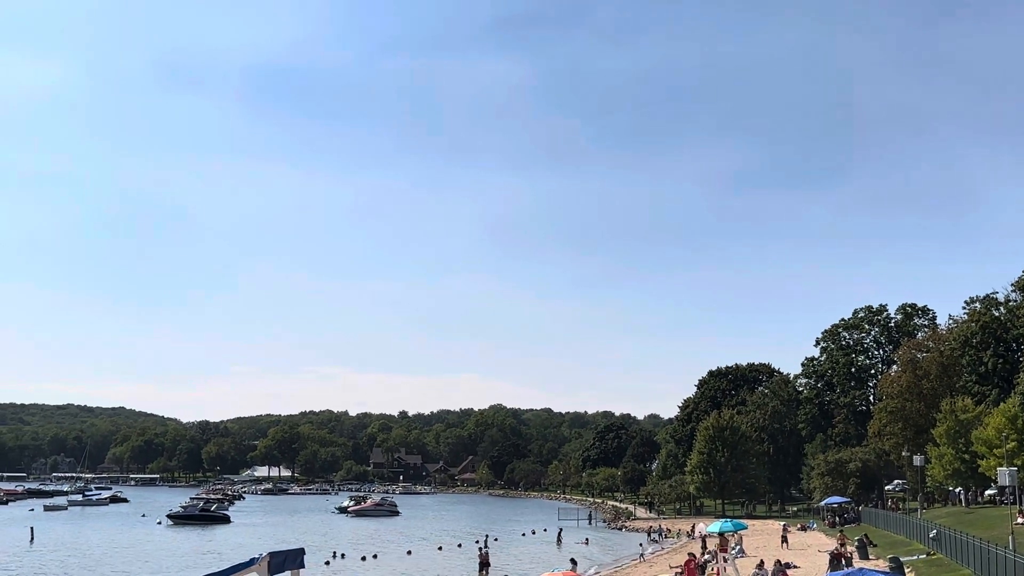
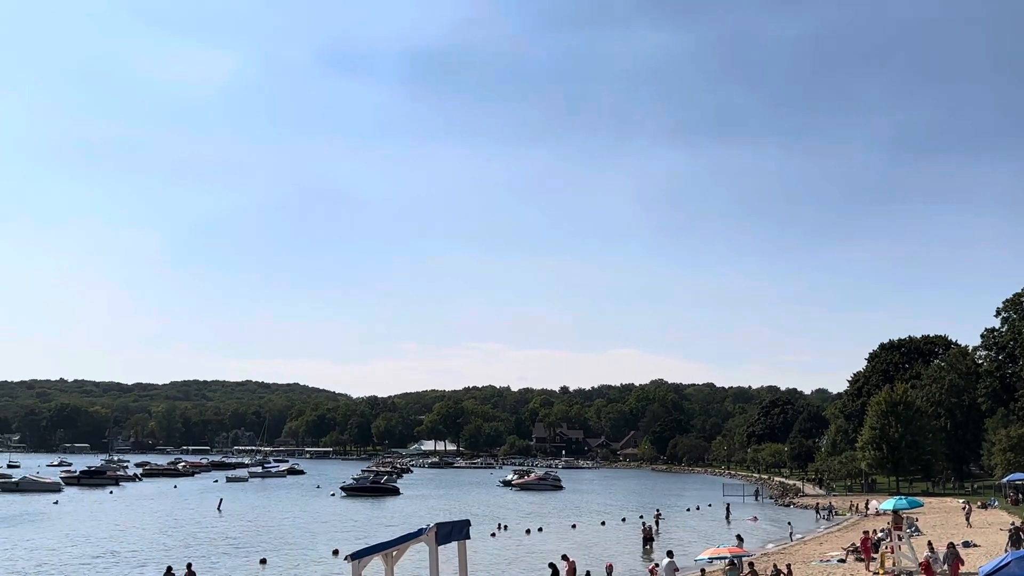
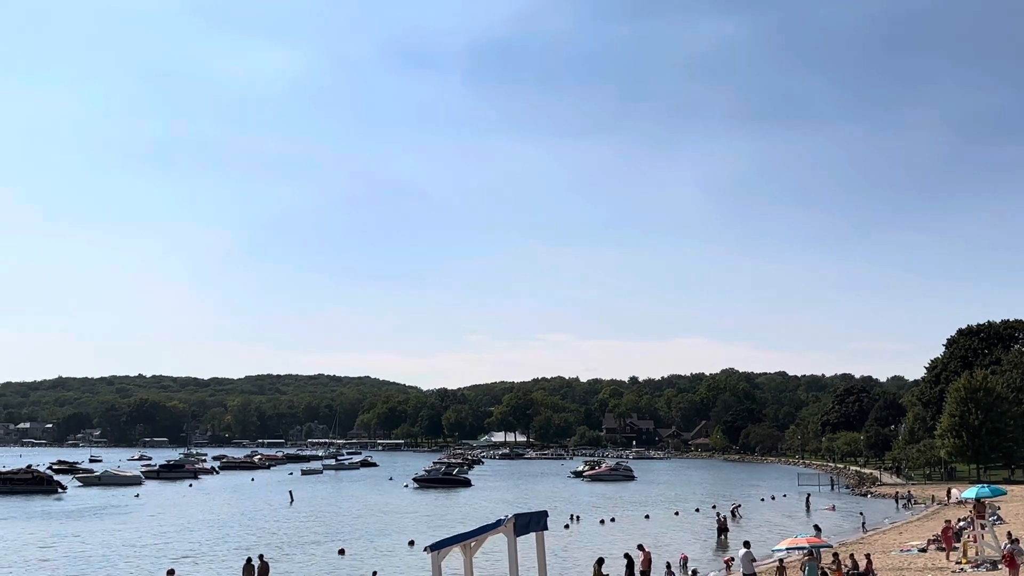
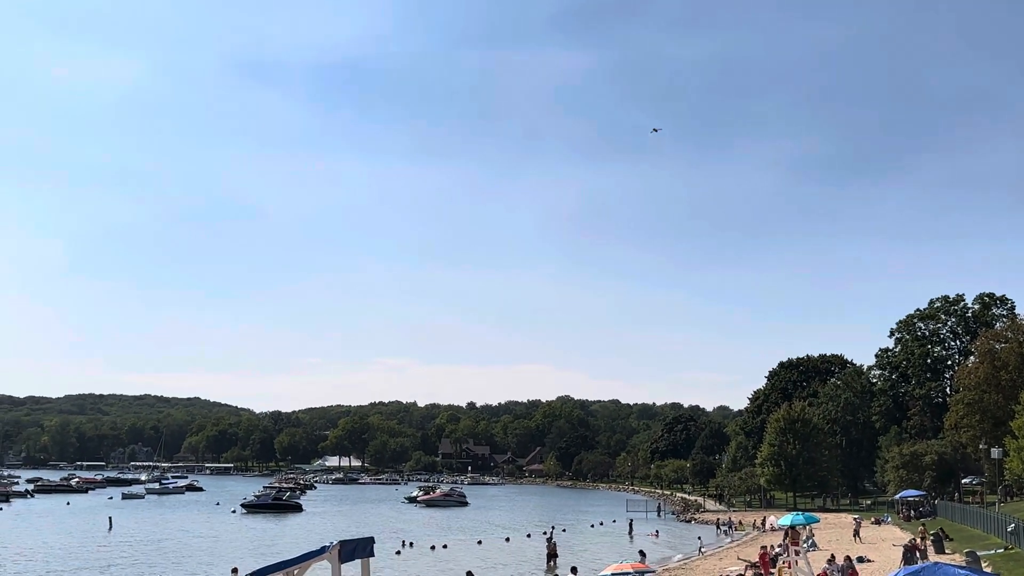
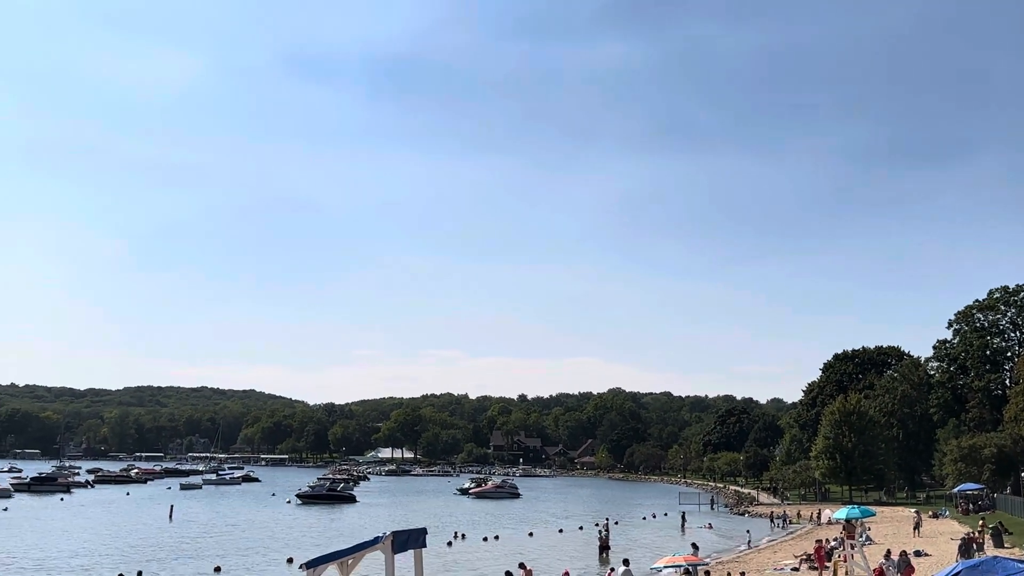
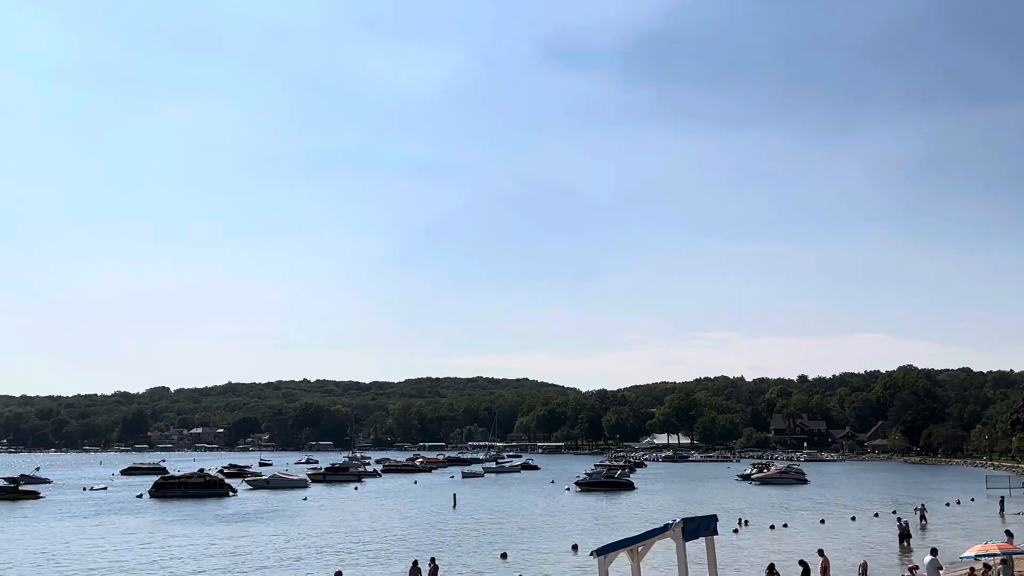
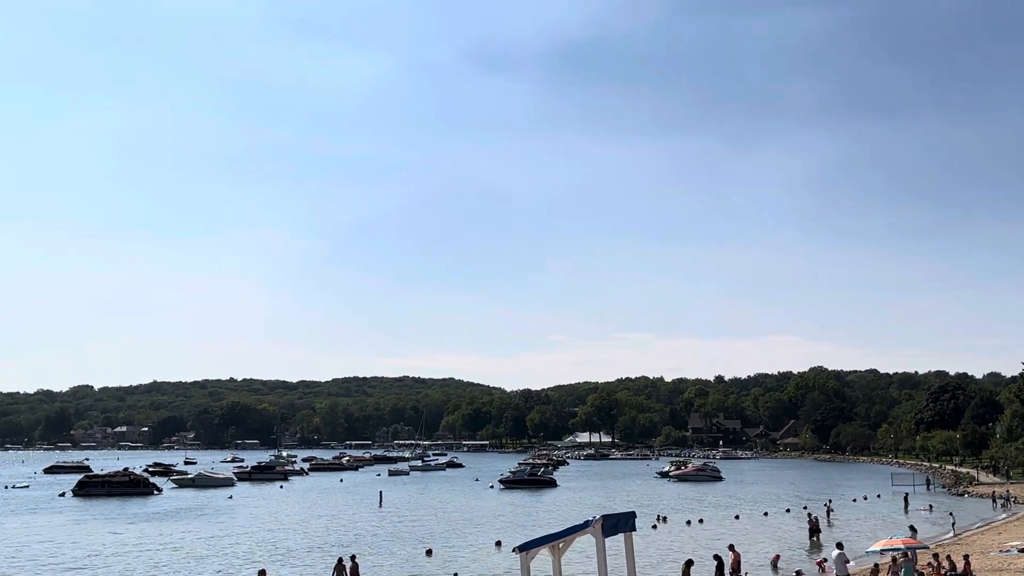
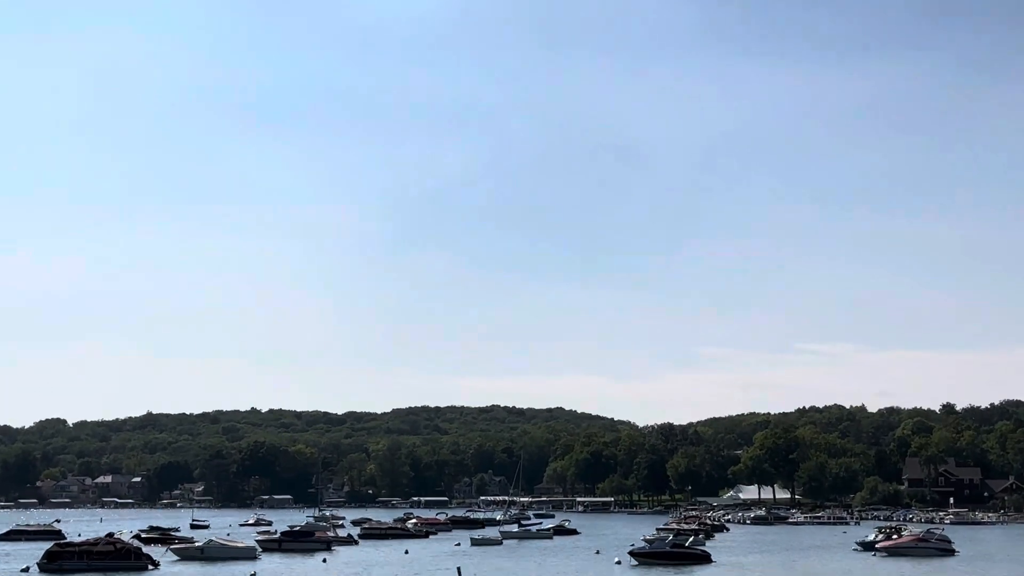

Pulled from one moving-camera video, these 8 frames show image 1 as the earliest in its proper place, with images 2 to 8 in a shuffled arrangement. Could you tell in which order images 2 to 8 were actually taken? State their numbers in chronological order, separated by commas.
4, 5, 2, 3, 7, 6, 8
